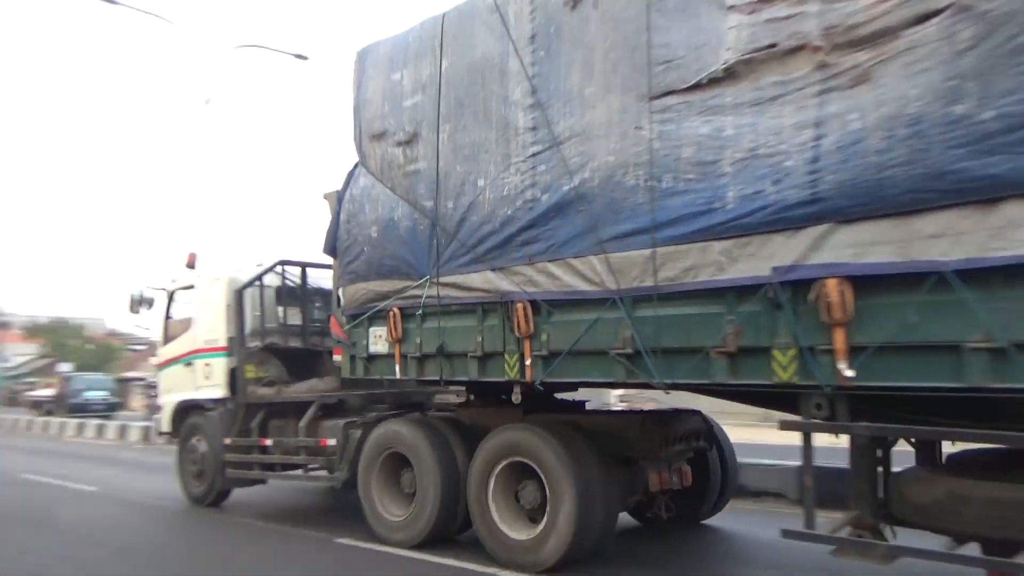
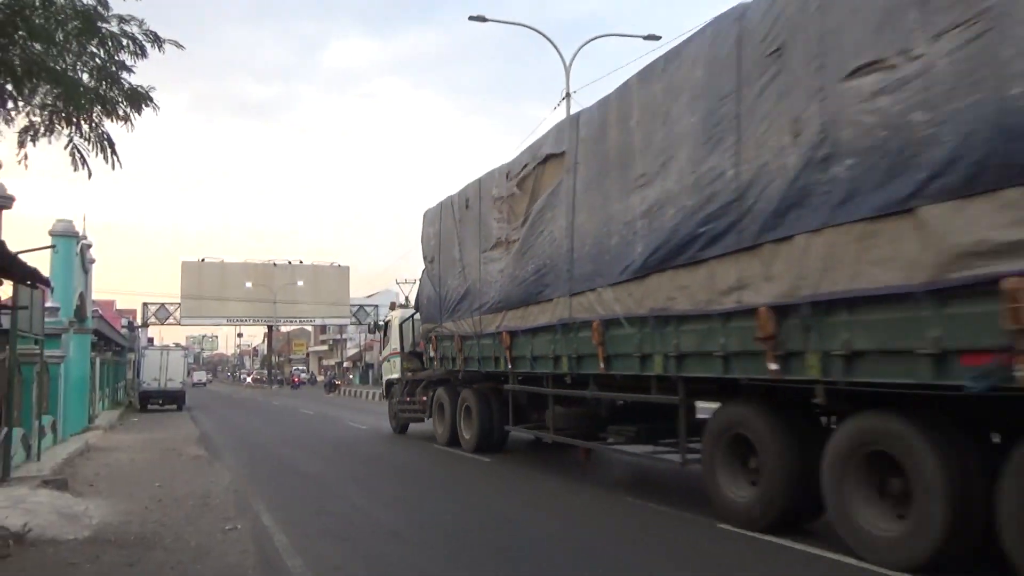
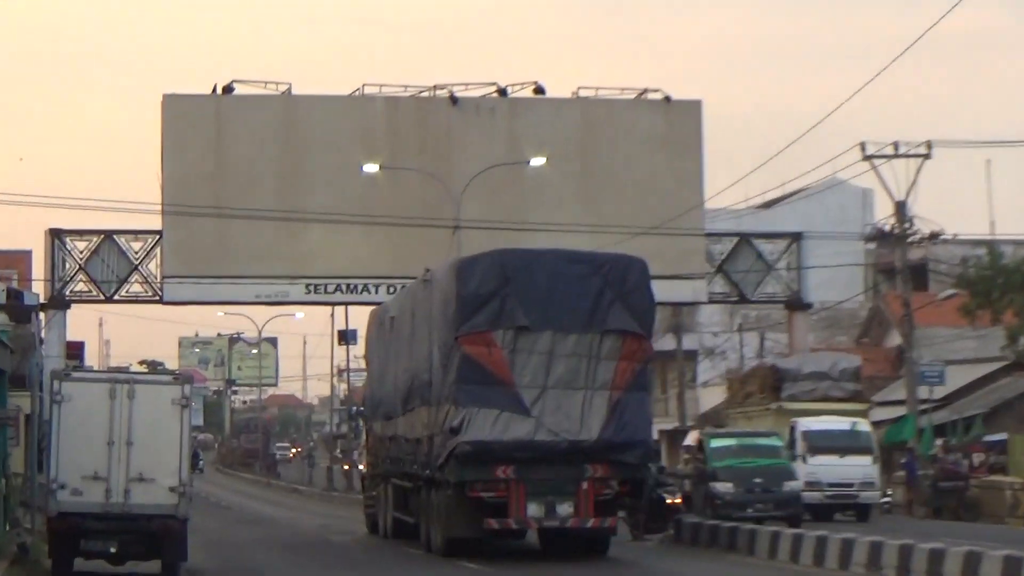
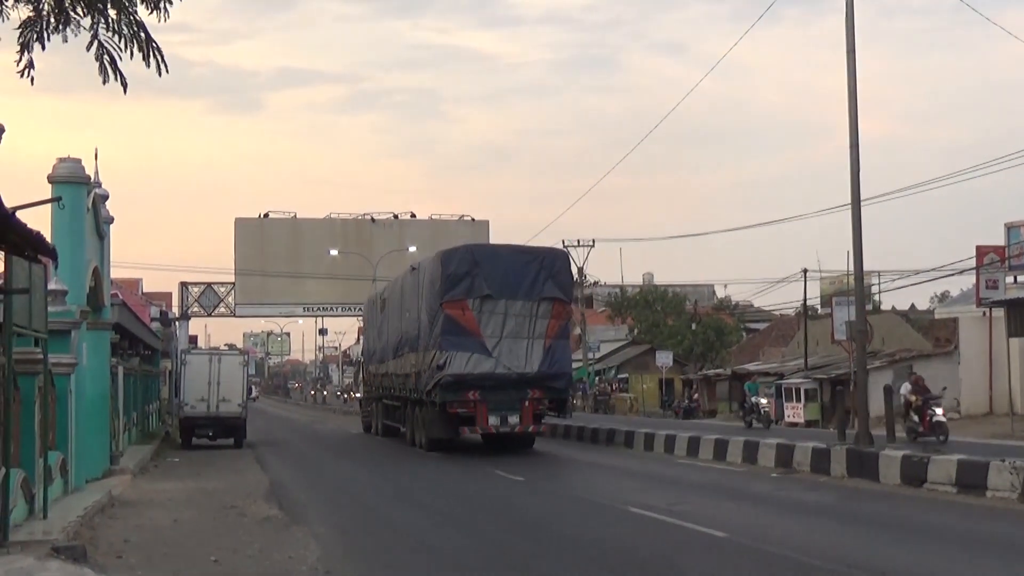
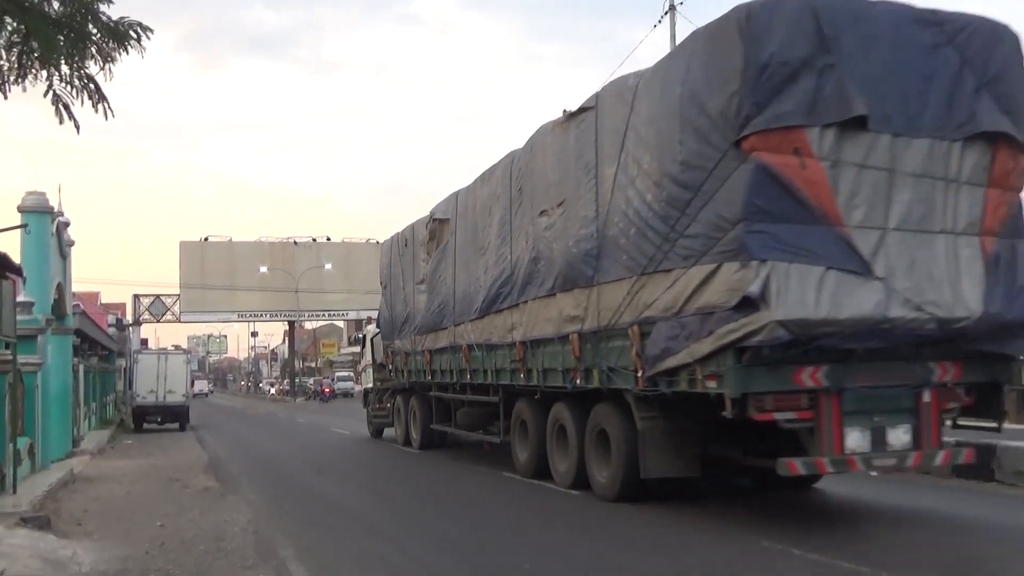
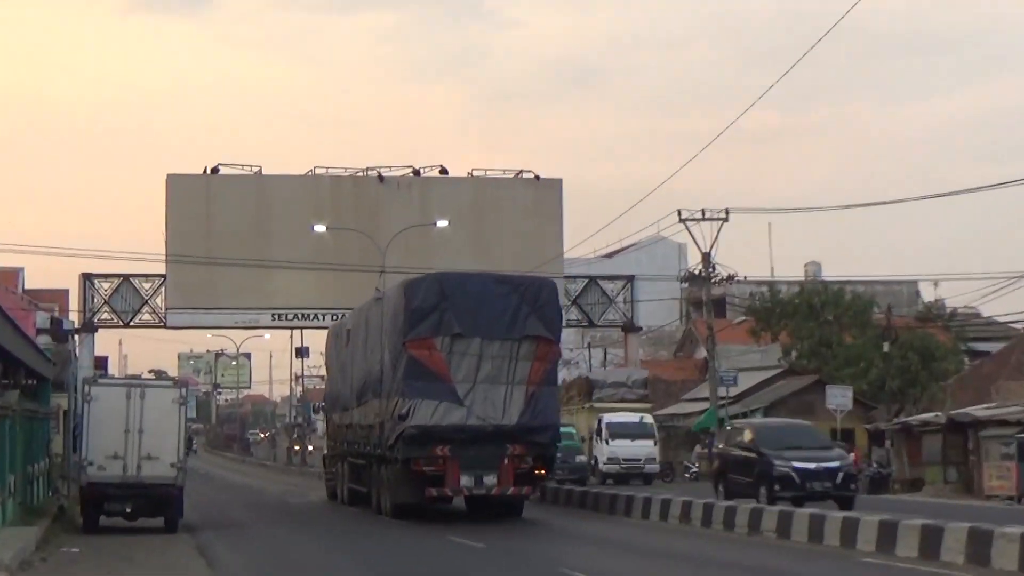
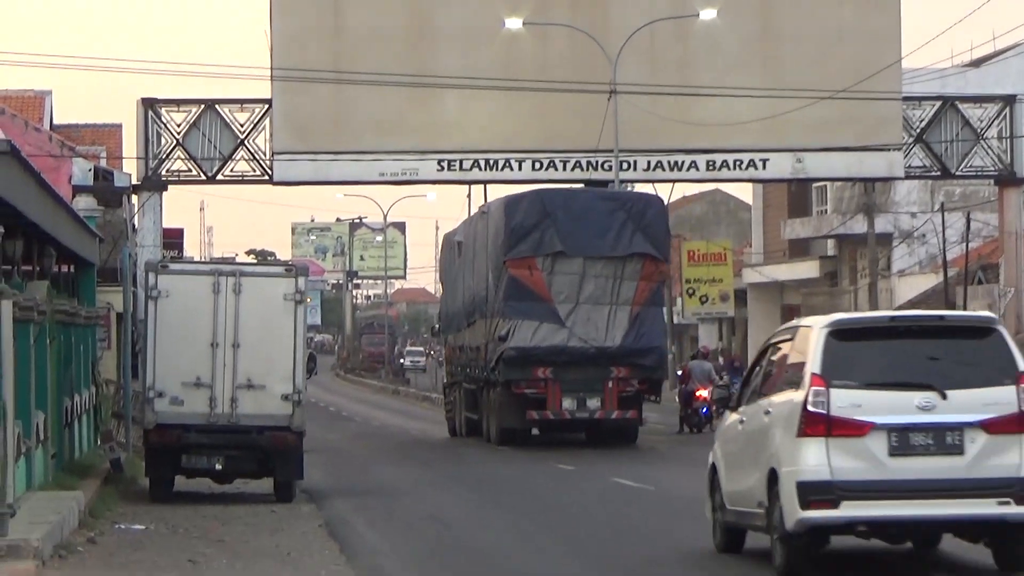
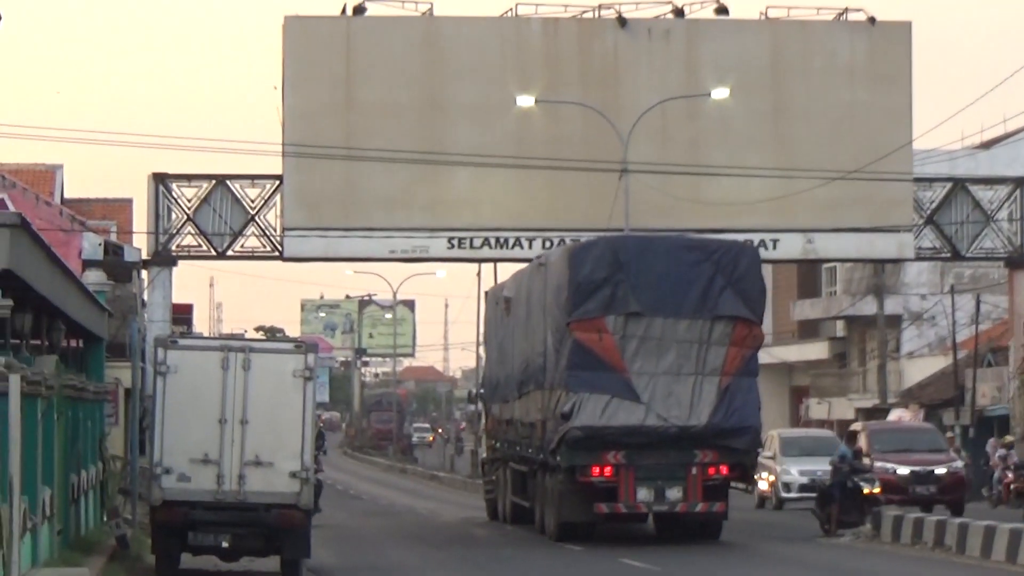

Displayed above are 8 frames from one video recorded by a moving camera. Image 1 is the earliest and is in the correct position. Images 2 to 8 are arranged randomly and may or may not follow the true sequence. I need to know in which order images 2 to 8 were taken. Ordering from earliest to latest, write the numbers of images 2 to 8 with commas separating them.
2, 5, 4, 6, 3, 8, 7
